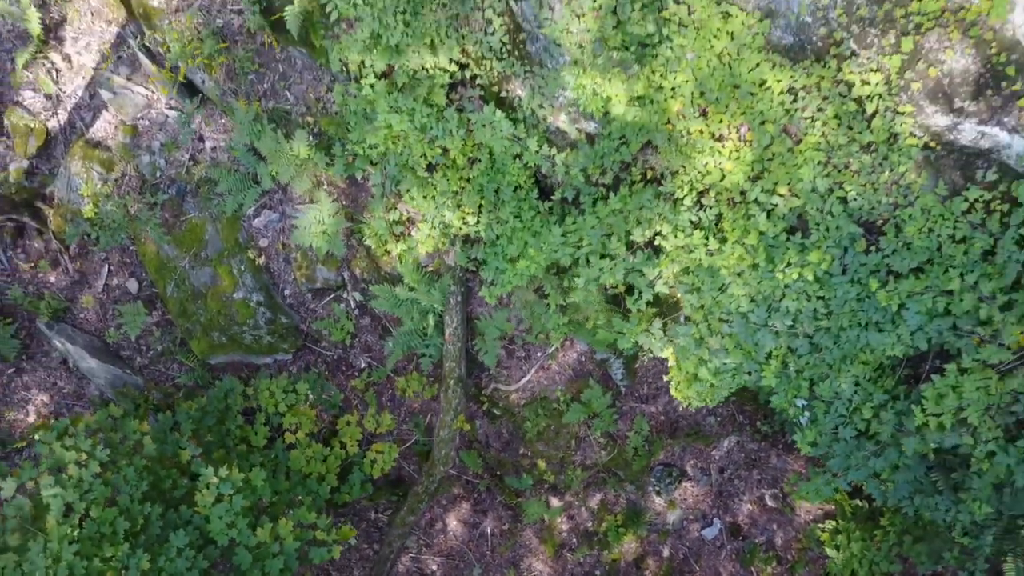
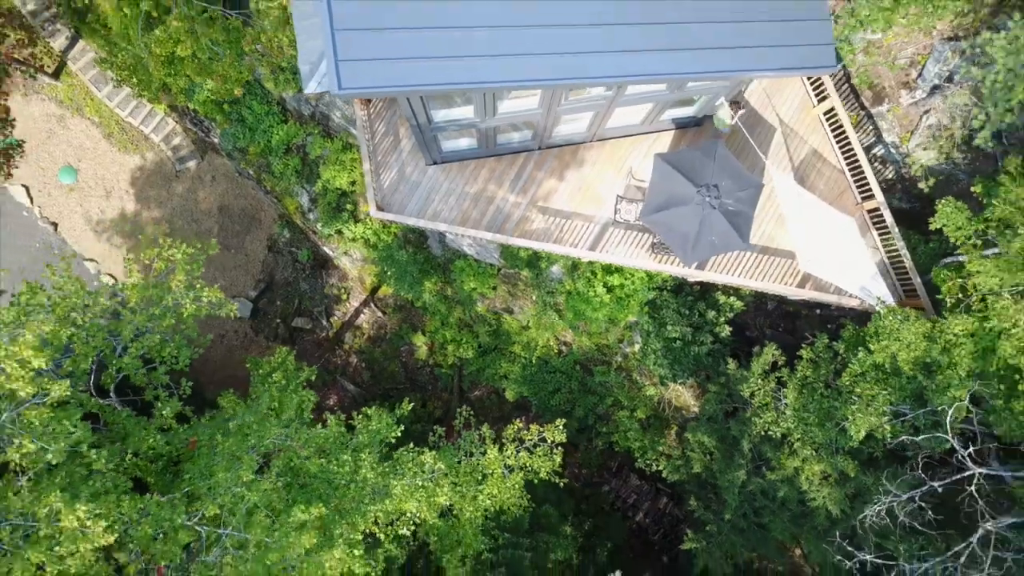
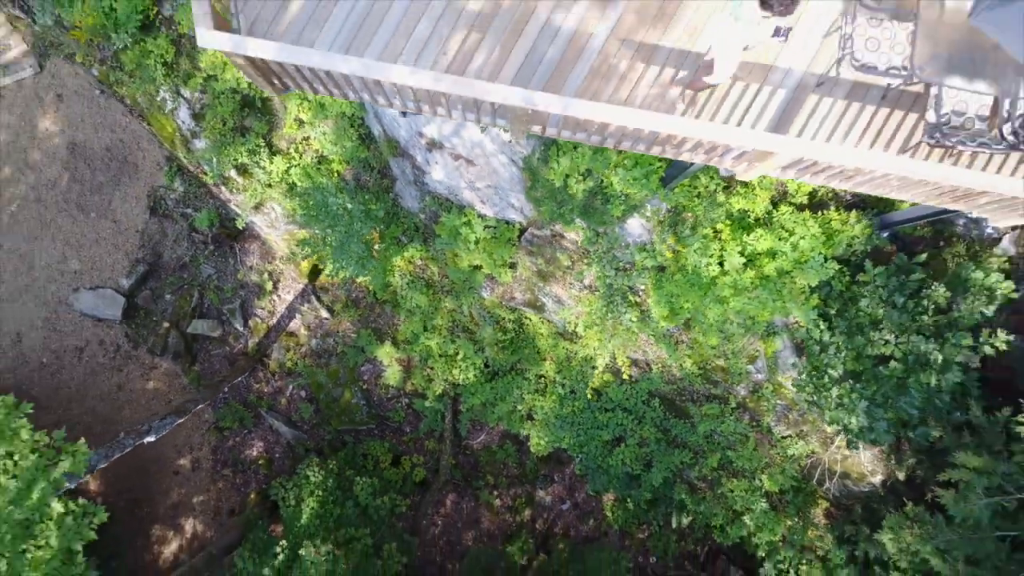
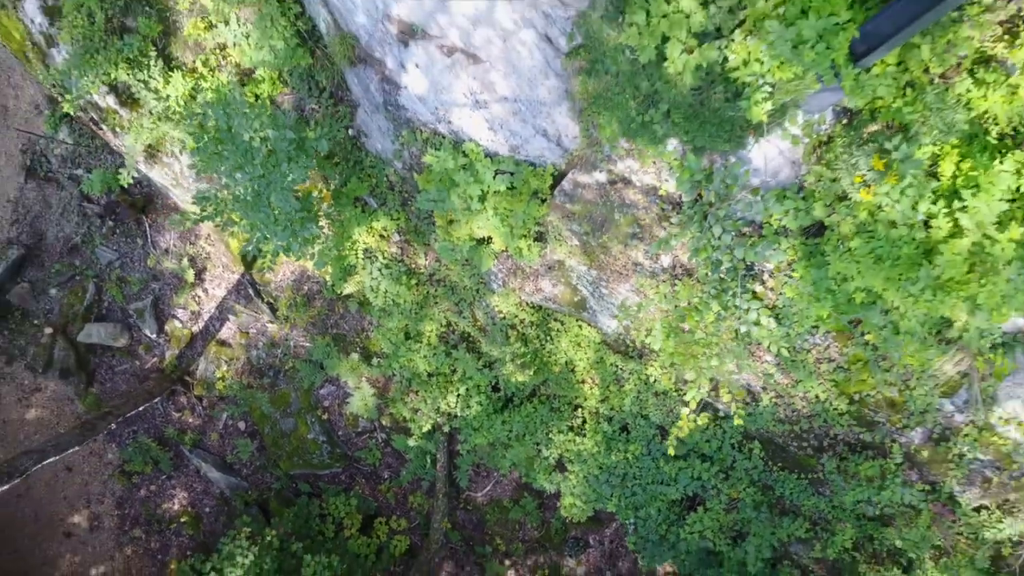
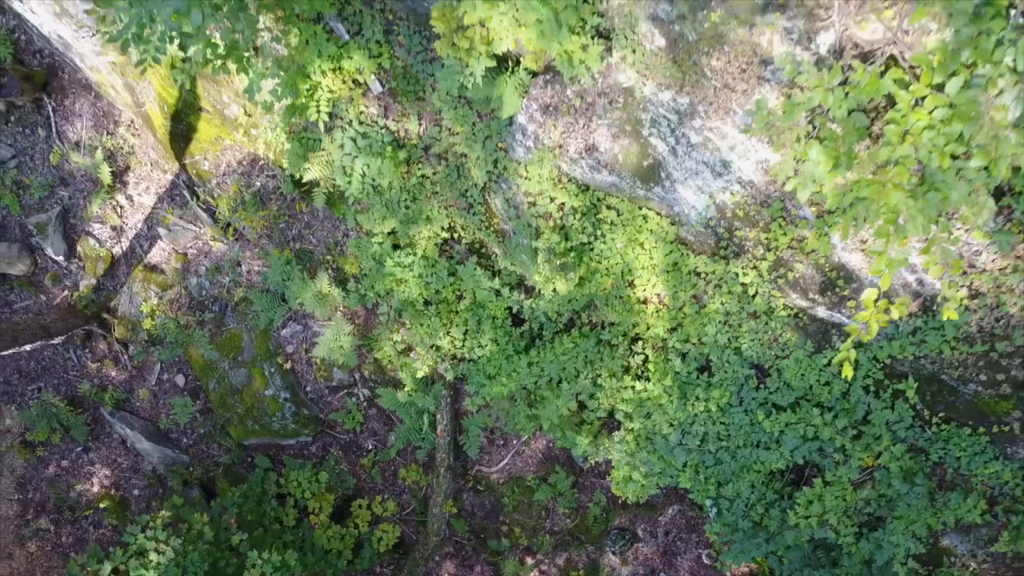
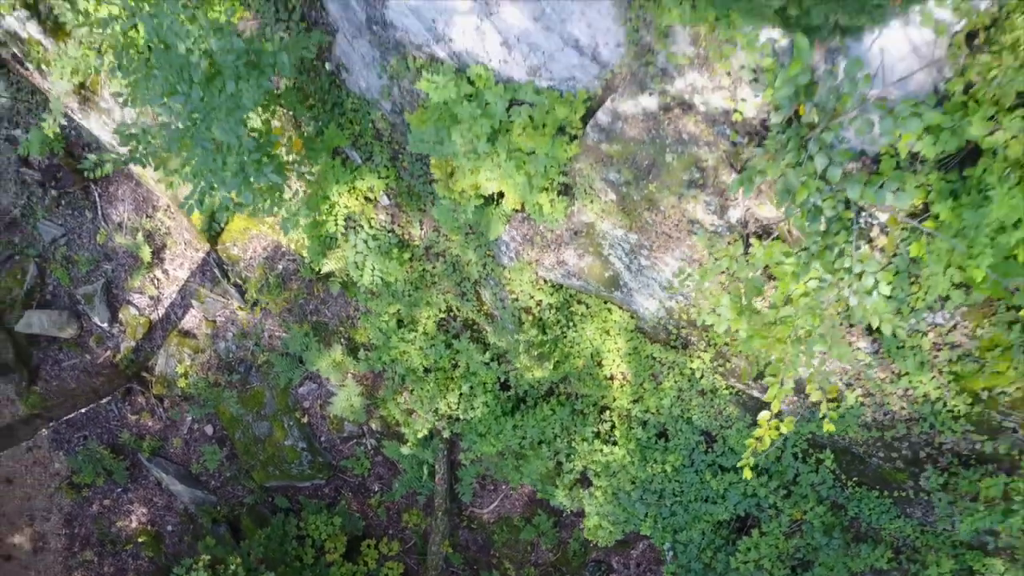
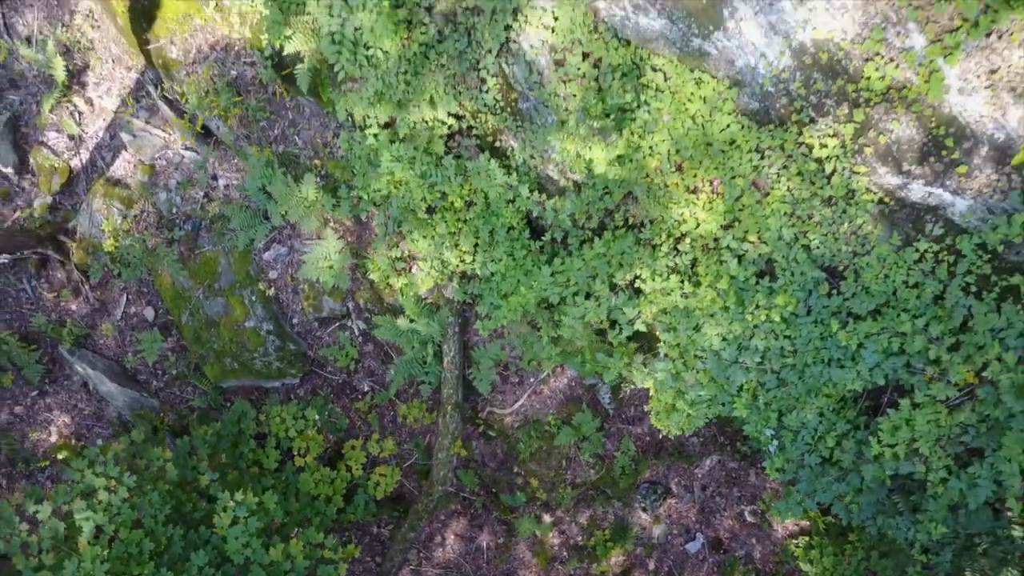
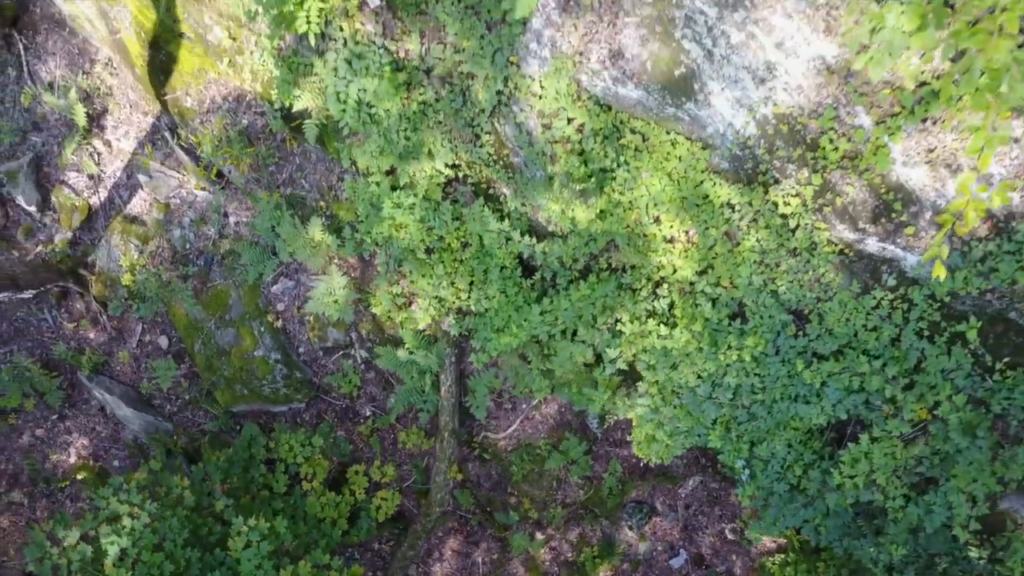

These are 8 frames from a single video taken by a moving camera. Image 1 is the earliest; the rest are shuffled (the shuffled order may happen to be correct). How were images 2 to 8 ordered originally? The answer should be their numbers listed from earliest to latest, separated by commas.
7, 8, 5, 6, 4, 3, 2
